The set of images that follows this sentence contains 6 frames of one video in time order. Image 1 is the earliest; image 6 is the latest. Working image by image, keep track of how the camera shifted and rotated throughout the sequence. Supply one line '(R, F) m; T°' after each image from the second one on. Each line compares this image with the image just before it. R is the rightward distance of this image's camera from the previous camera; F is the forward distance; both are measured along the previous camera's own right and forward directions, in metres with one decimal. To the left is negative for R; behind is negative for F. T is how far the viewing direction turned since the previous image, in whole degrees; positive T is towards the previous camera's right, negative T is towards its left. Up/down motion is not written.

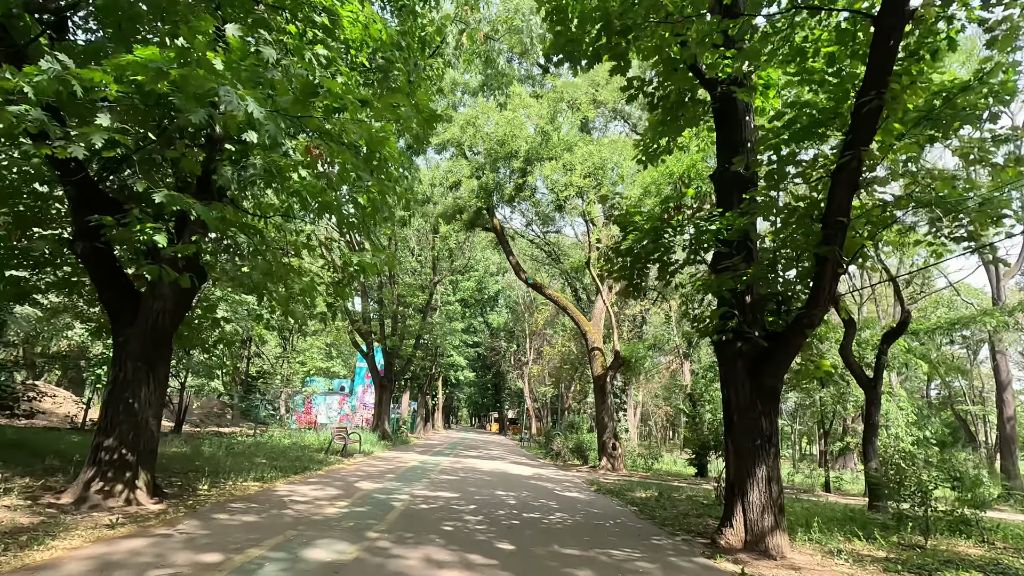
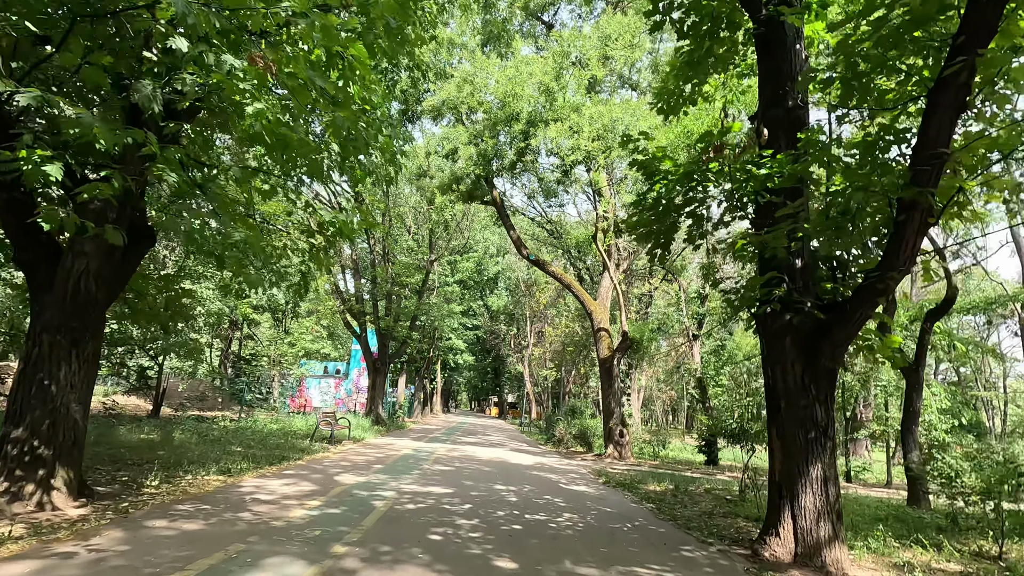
(0.0, +1.2) m; 0°
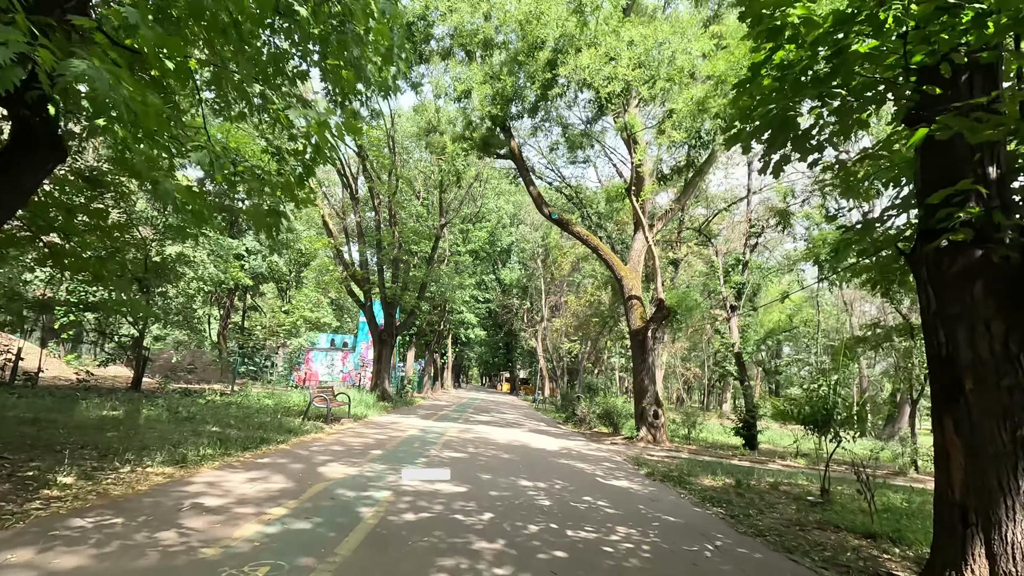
(-0.3, +1.9) m; -1°
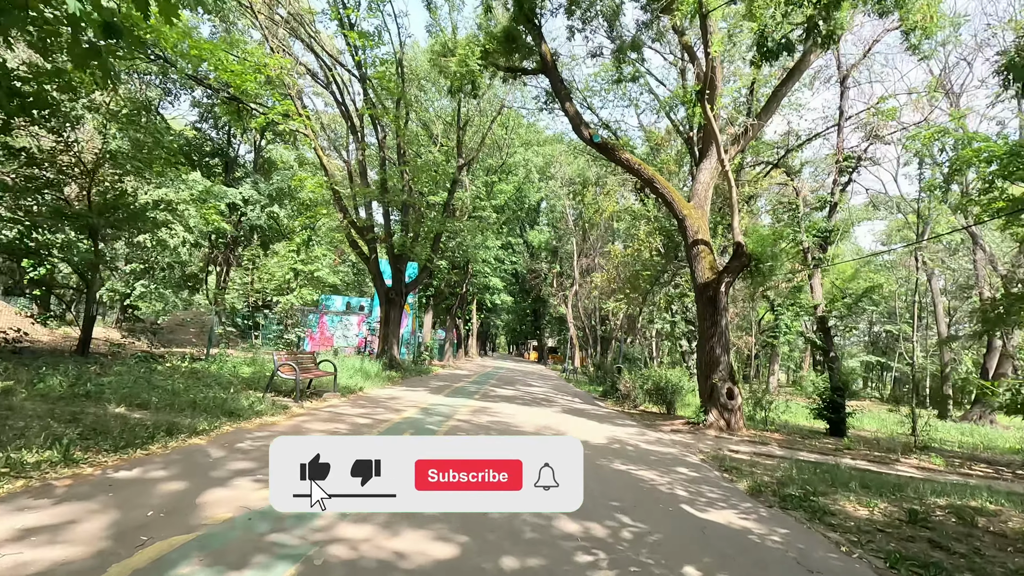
(0.0, +3.2) m; -3°
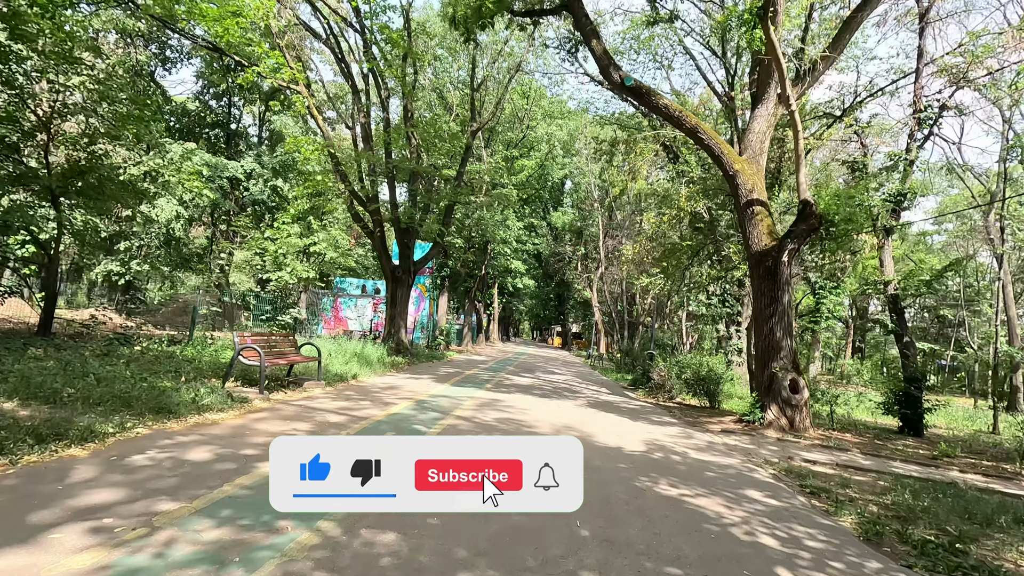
(+0.2, +1.8) m; -3°
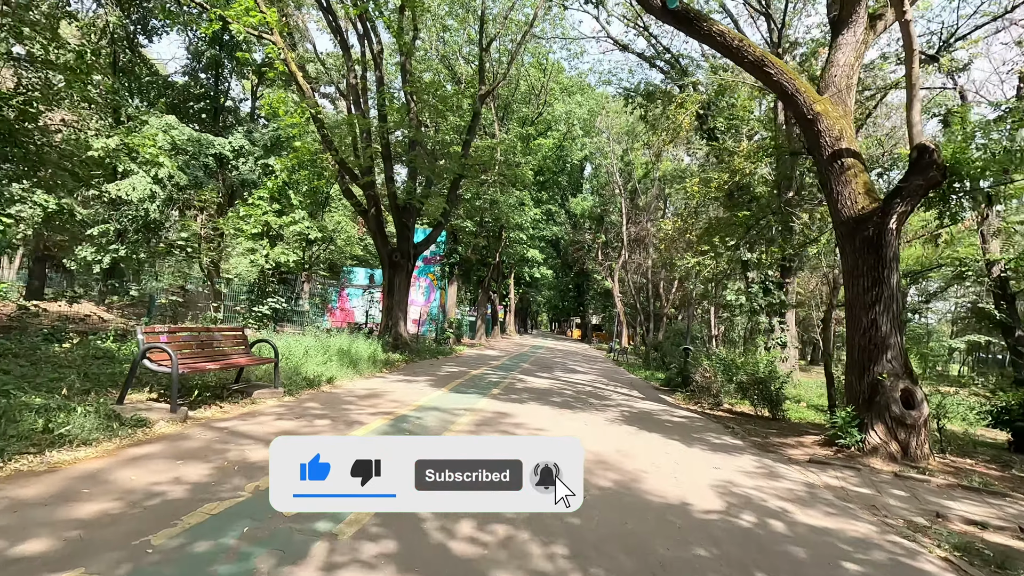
(+0.1, +2.2) m; -2°
